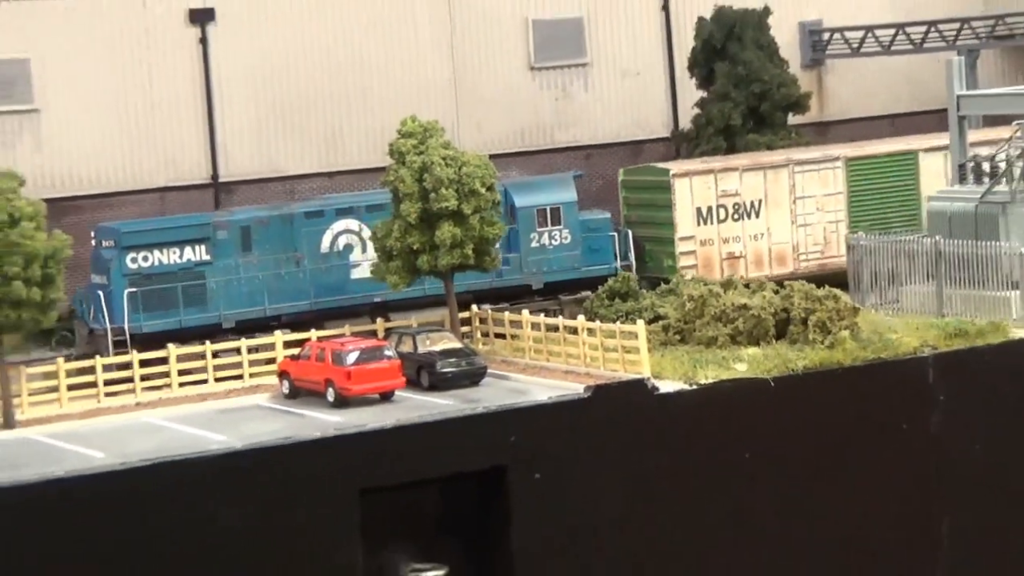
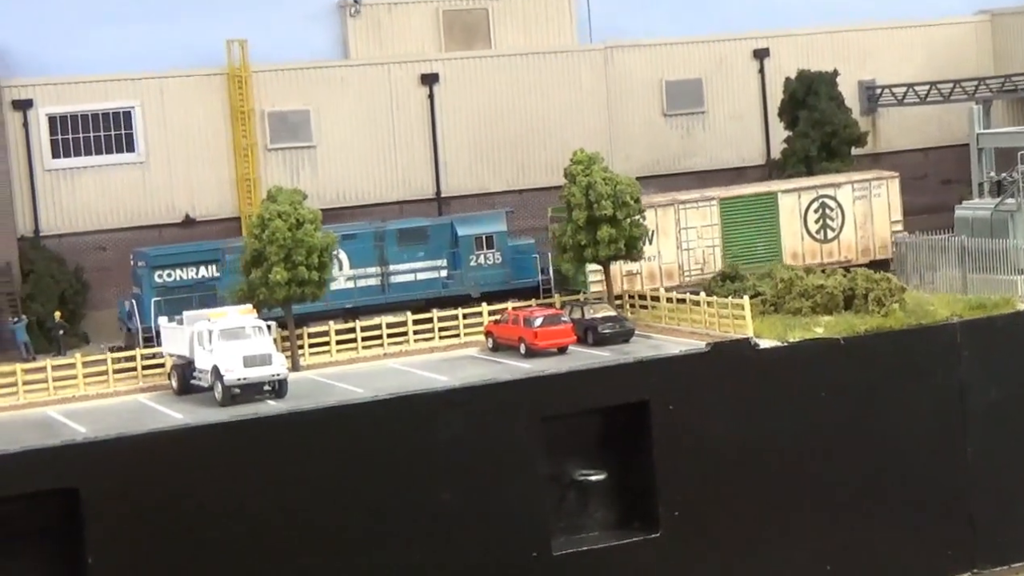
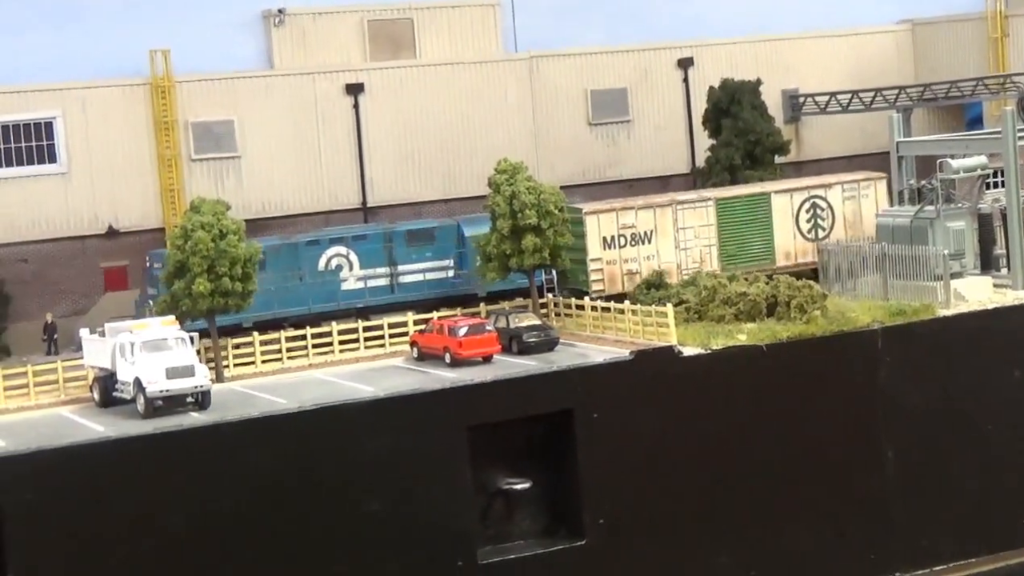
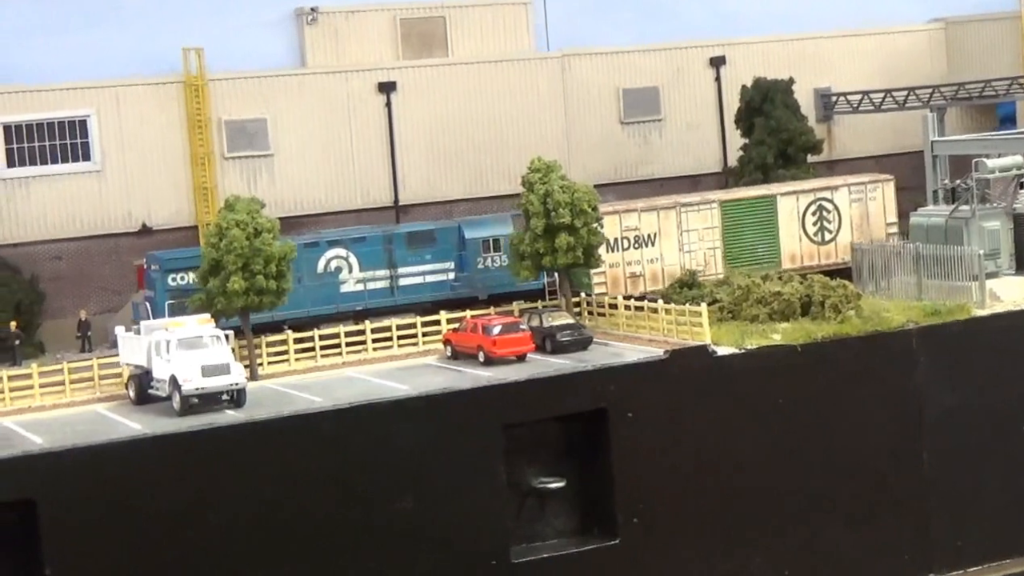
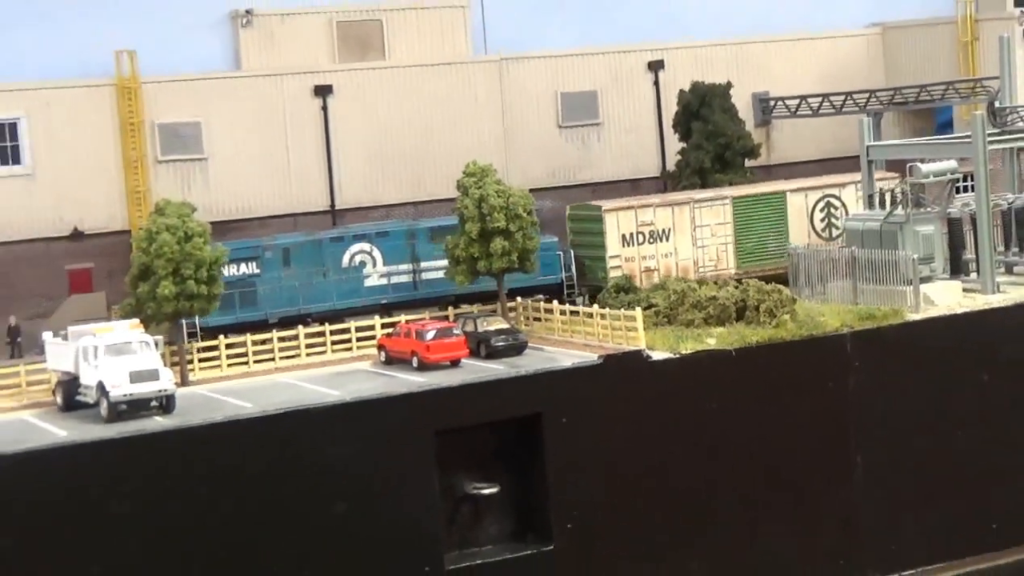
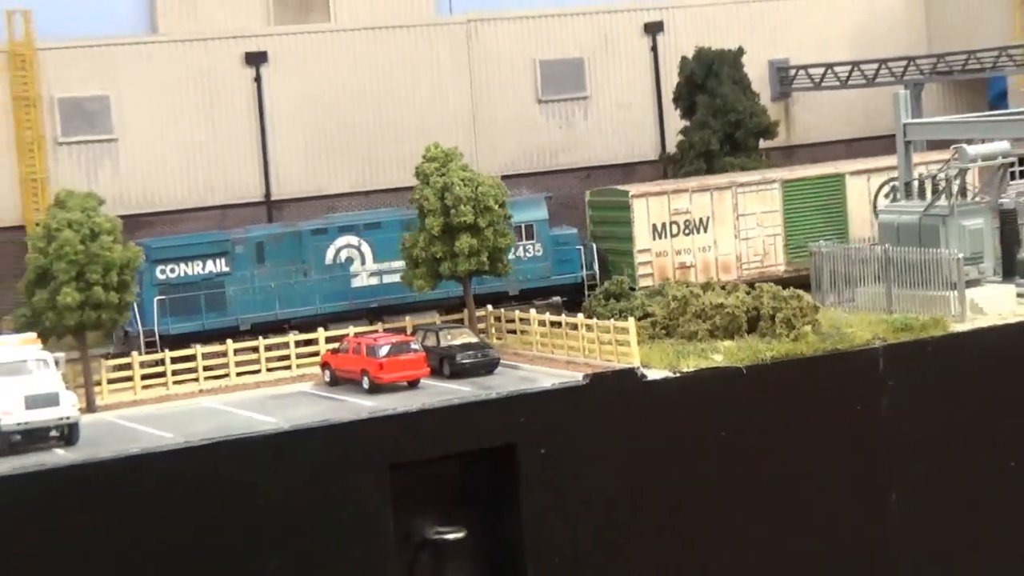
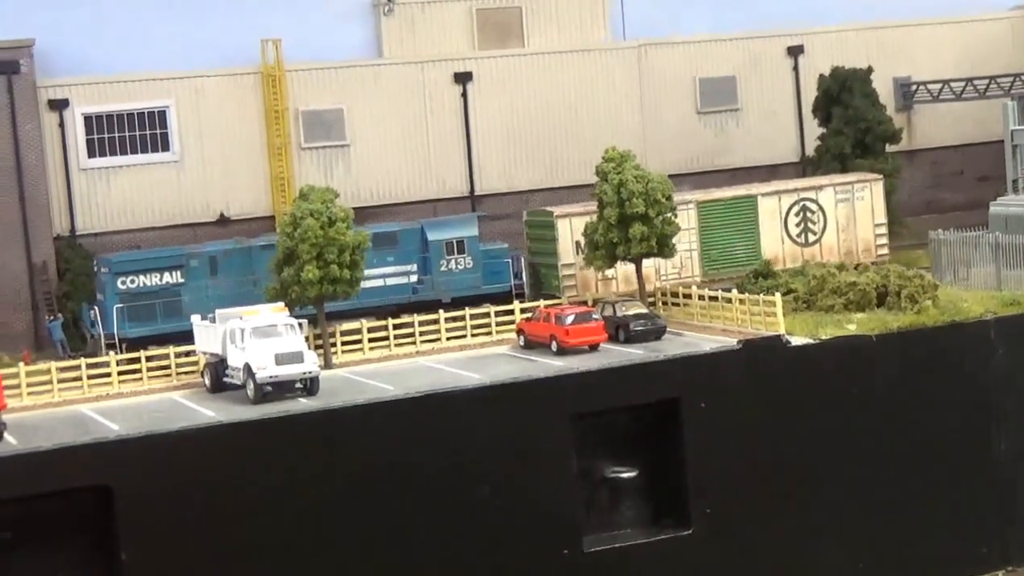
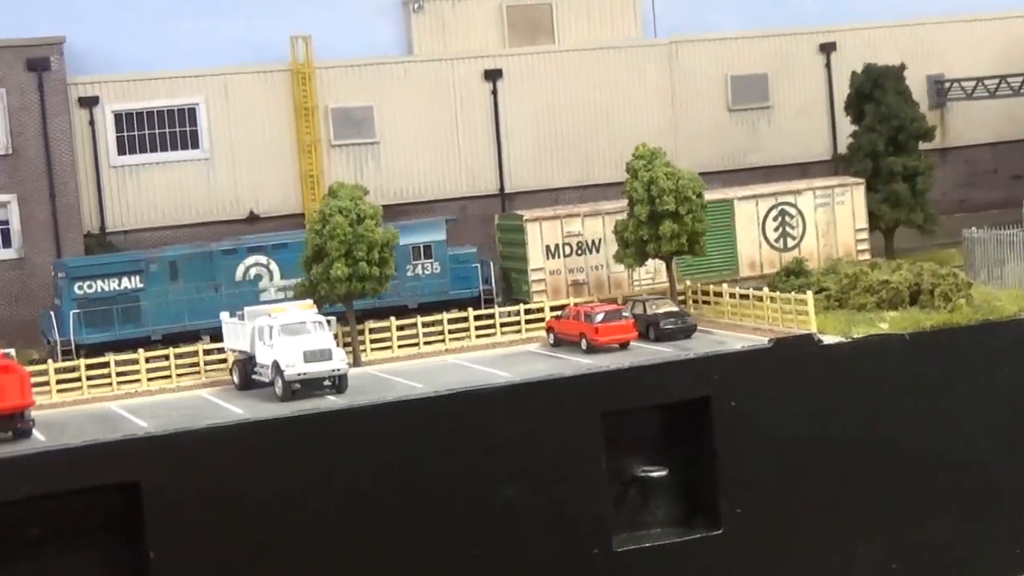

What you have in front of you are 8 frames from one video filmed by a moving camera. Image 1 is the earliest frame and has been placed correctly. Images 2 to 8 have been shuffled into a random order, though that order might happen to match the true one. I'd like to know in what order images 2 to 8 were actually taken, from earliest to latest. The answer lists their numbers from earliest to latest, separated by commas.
6, 5, 3, 4, 2, 7, 8
